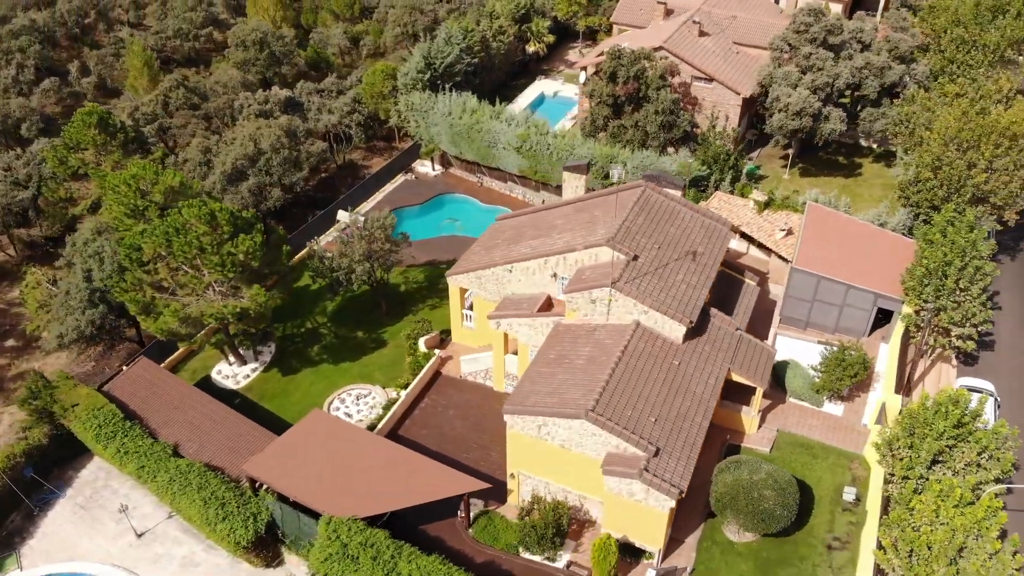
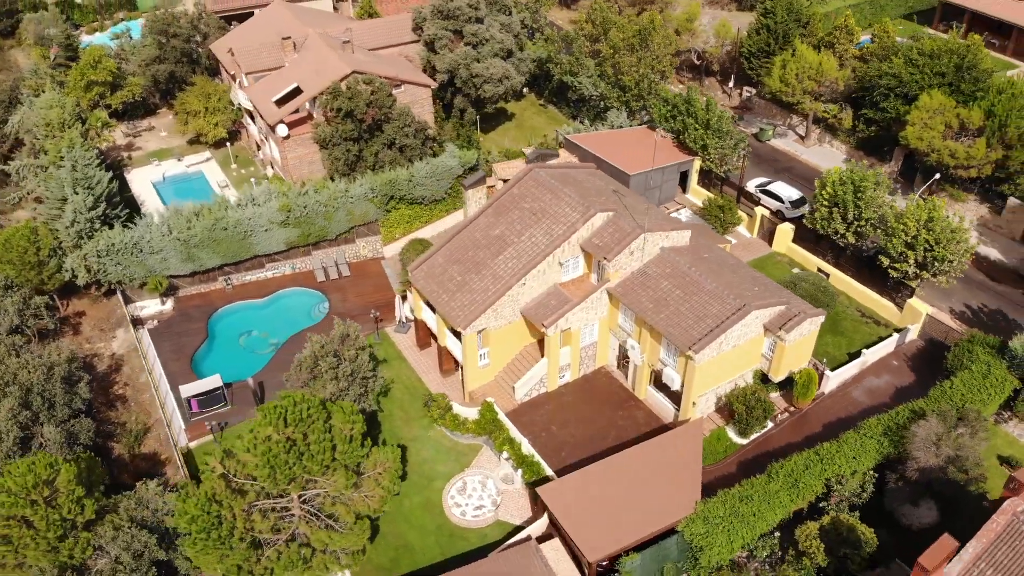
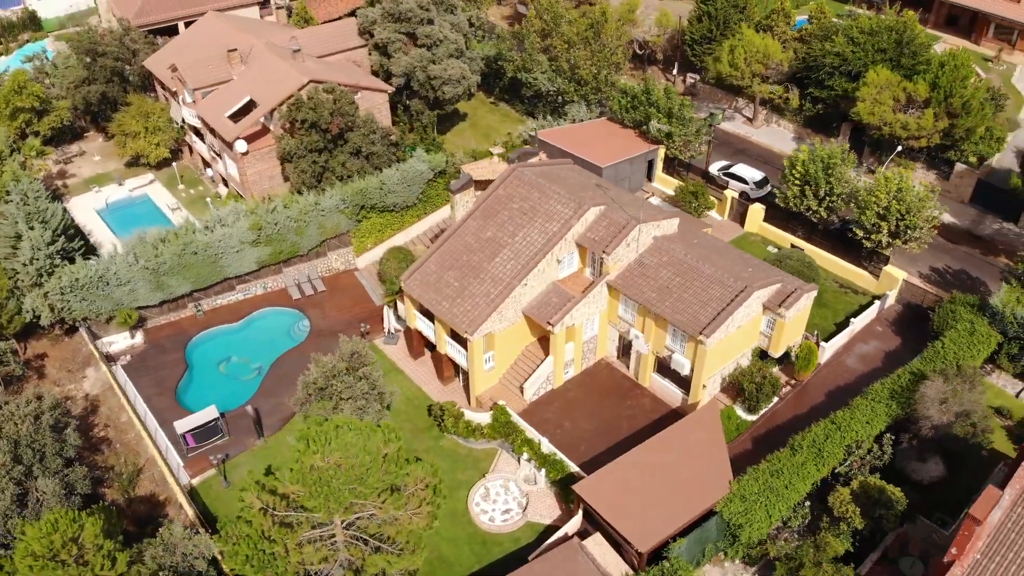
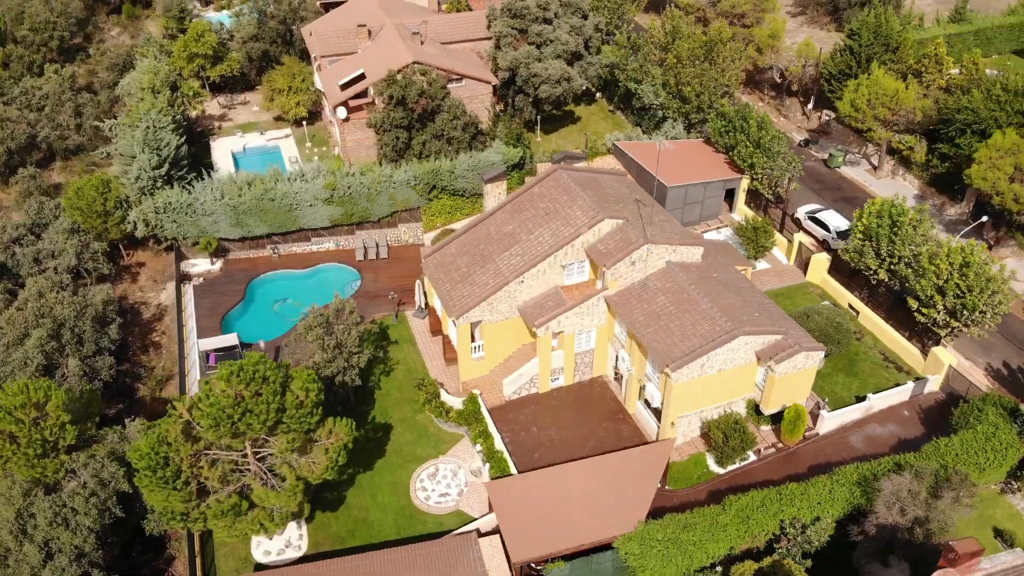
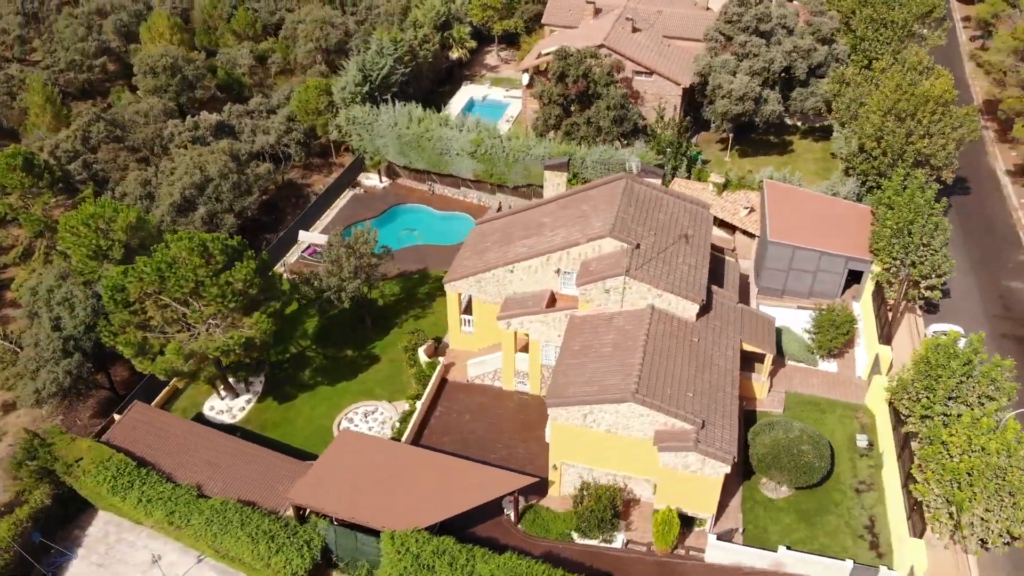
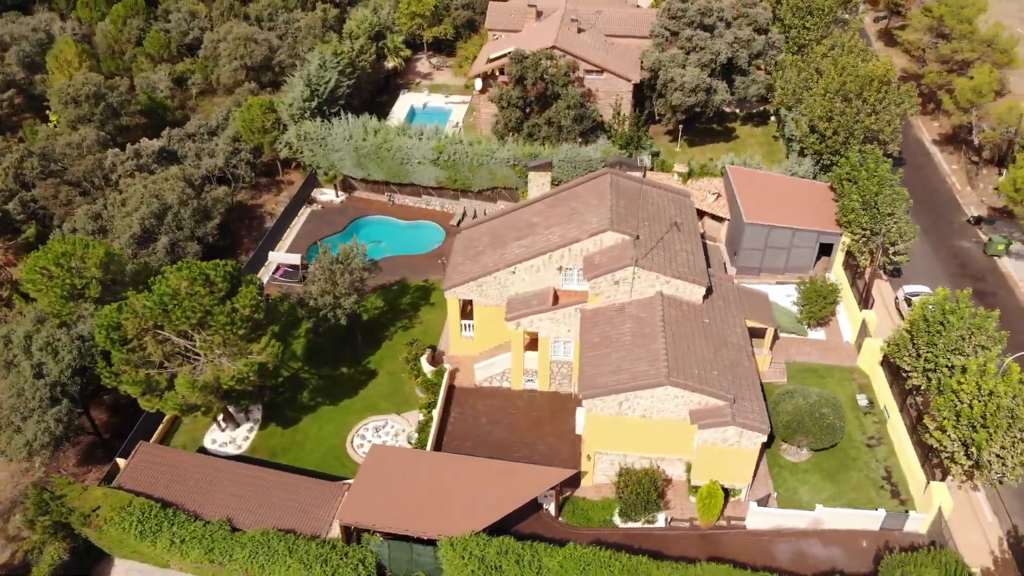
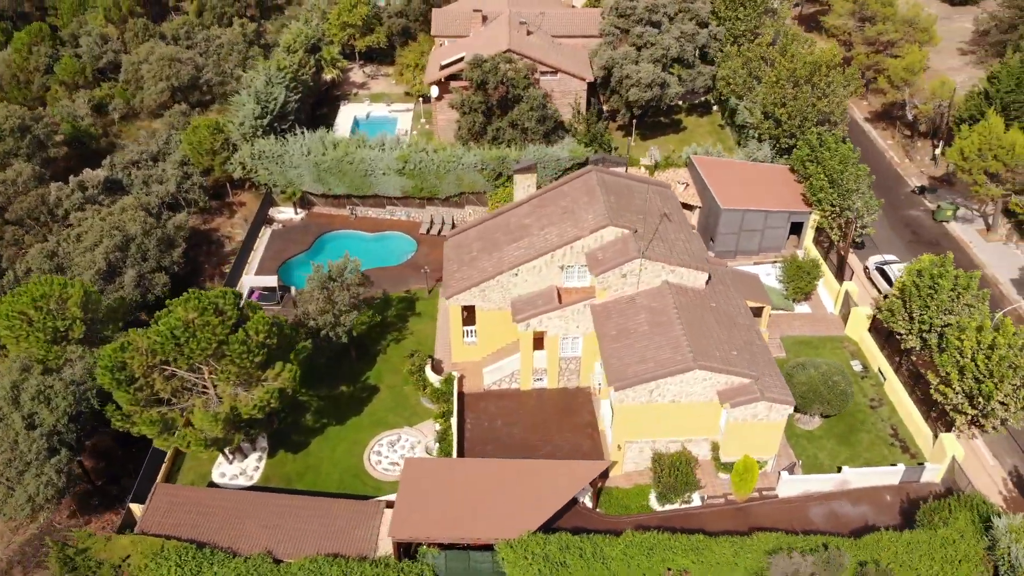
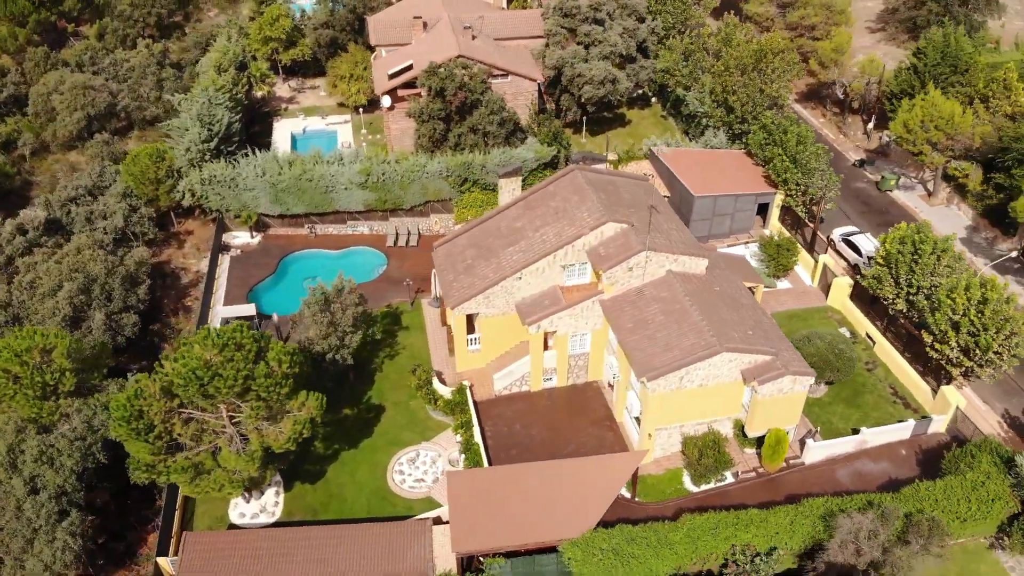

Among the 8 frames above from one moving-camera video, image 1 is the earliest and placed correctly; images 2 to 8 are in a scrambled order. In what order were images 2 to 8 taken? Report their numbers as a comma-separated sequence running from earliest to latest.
5, 6, 7, 8, 4, 2, 3
